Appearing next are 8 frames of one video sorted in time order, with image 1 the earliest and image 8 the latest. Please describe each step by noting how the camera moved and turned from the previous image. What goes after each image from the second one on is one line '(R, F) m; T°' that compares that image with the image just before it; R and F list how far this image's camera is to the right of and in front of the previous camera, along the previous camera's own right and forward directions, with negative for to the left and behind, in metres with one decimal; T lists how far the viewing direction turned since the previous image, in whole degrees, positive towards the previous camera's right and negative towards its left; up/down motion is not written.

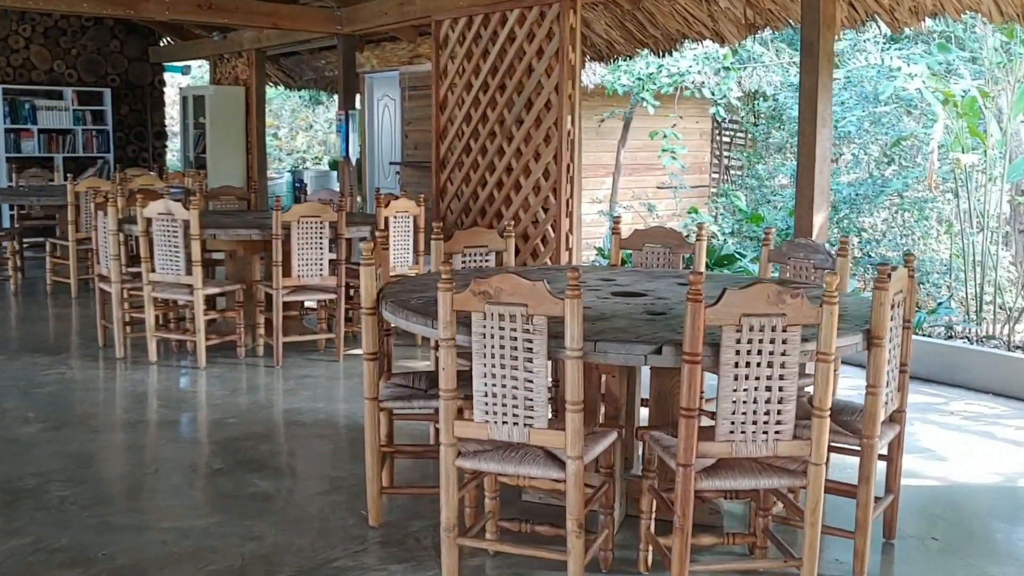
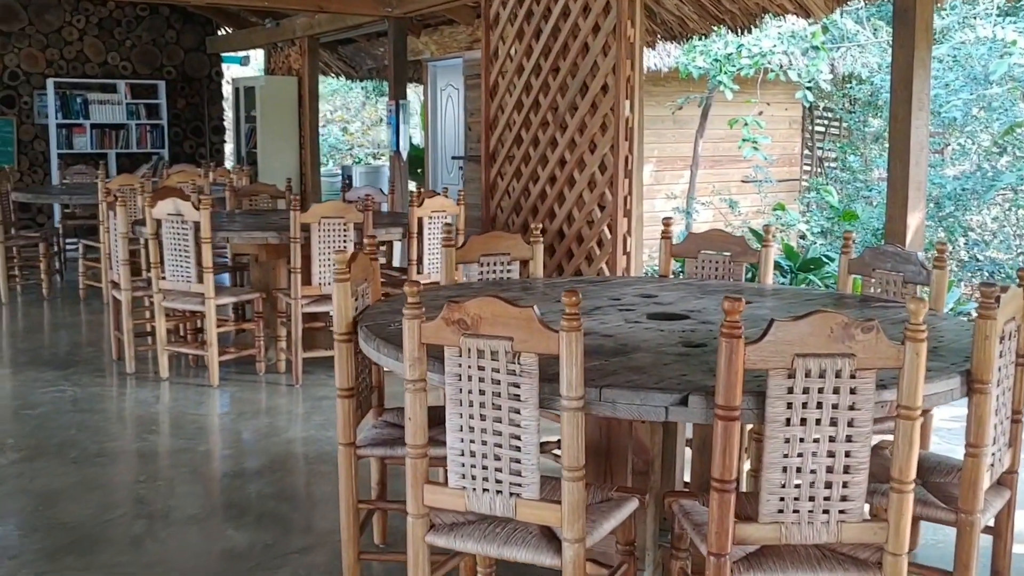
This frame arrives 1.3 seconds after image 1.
(+0.2, +0.6) m; -5°
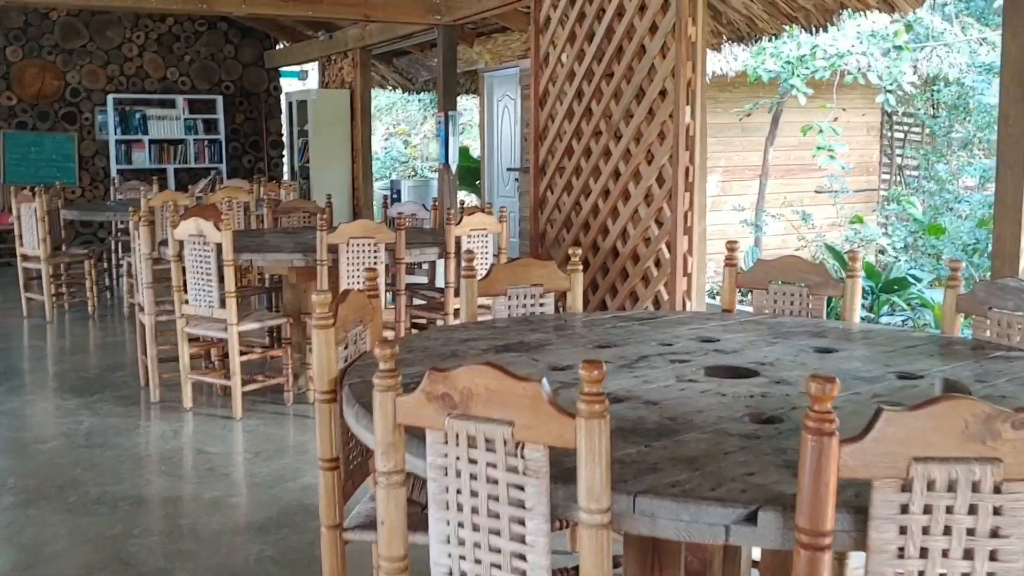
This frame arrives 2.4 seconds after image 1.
(+0.1, +0.5) m; -4°
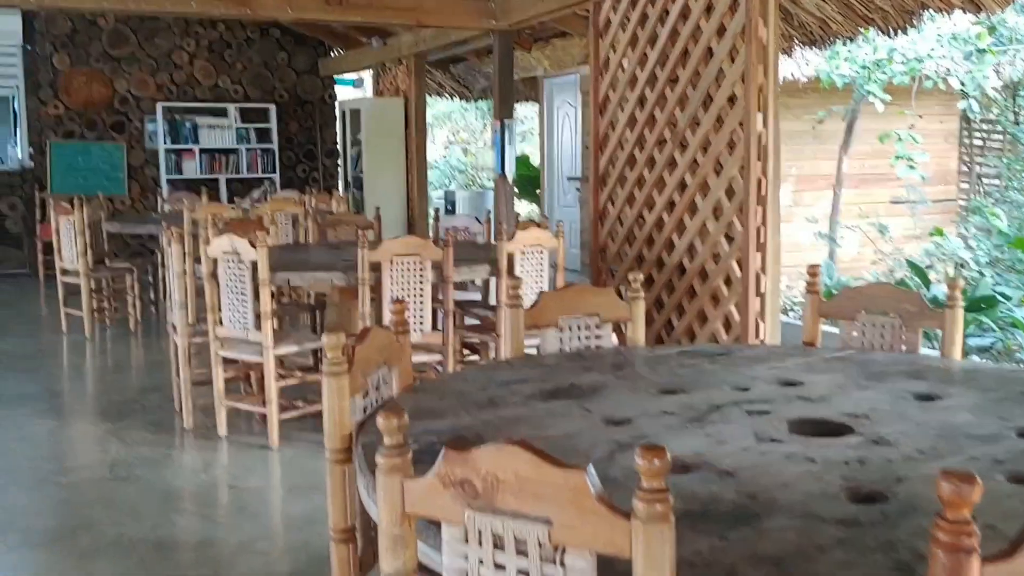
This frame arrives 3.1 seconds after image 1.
(0.0, +0.3) m; -3°
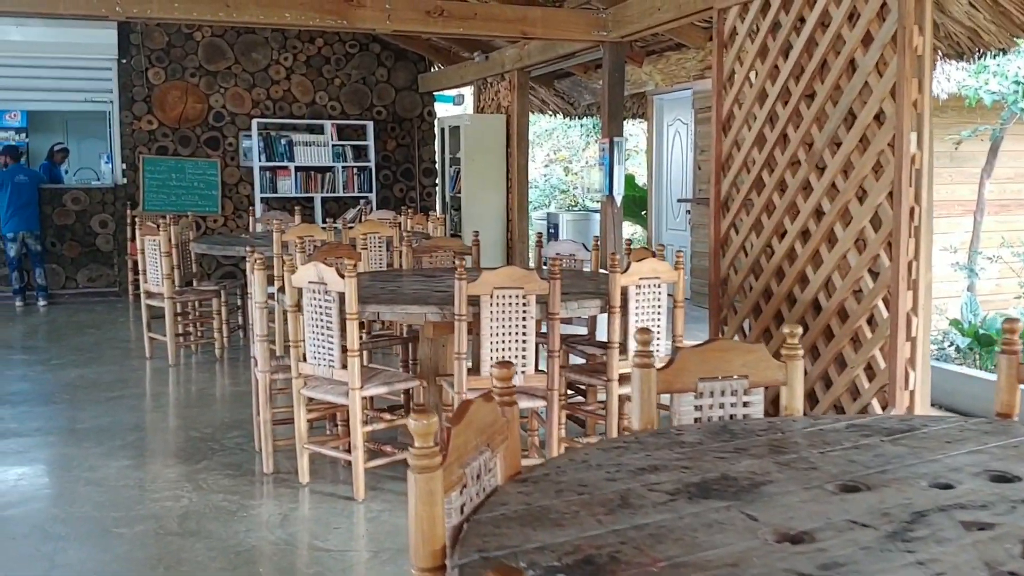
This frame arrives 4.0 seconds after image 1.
(-0.1, +0.4) m; -5°
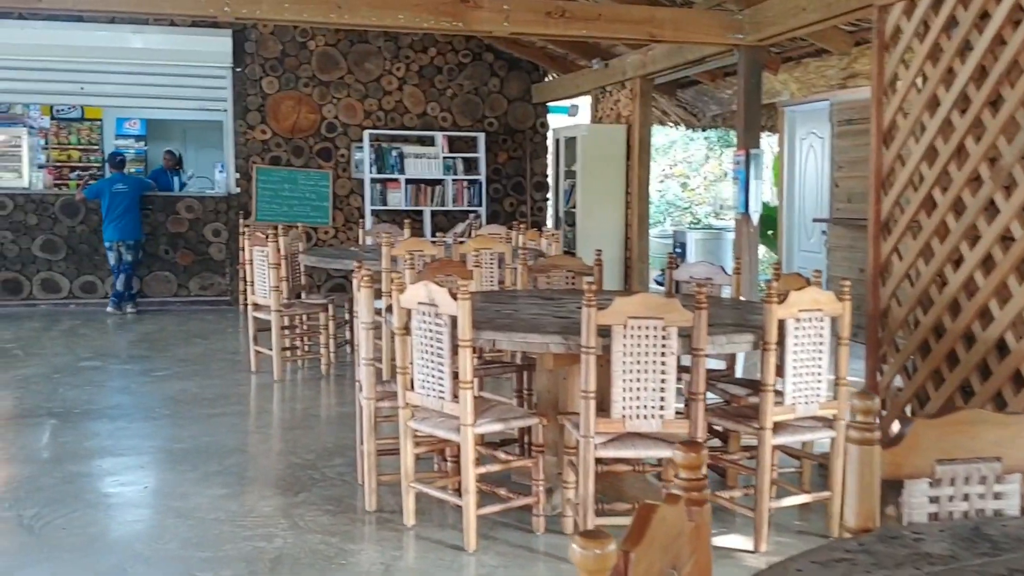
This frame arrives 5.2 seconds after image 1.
(-0.1, +0.4) m; -6°
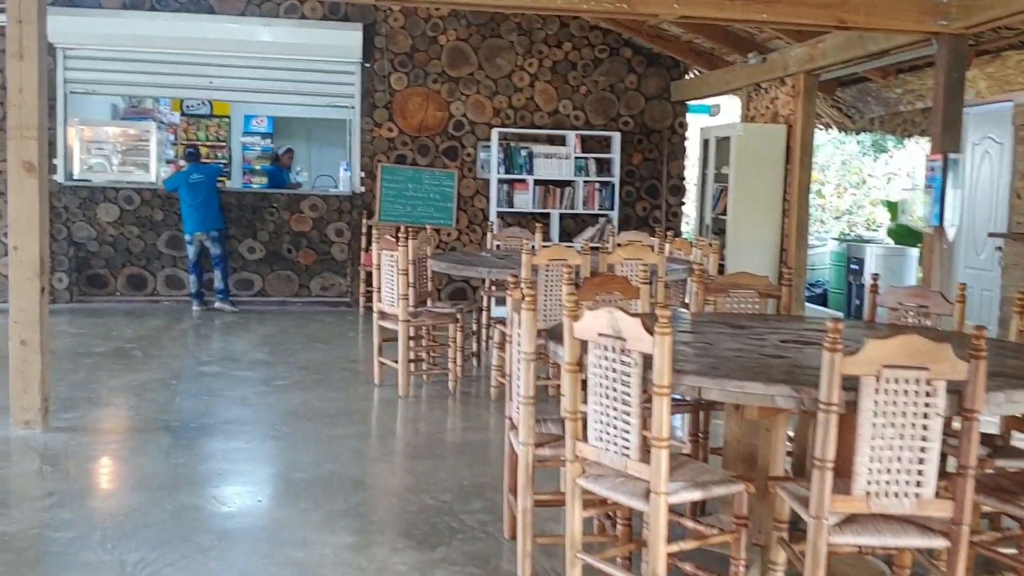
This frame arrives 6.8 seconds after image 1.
(-0.3, +0.6) m; -5°
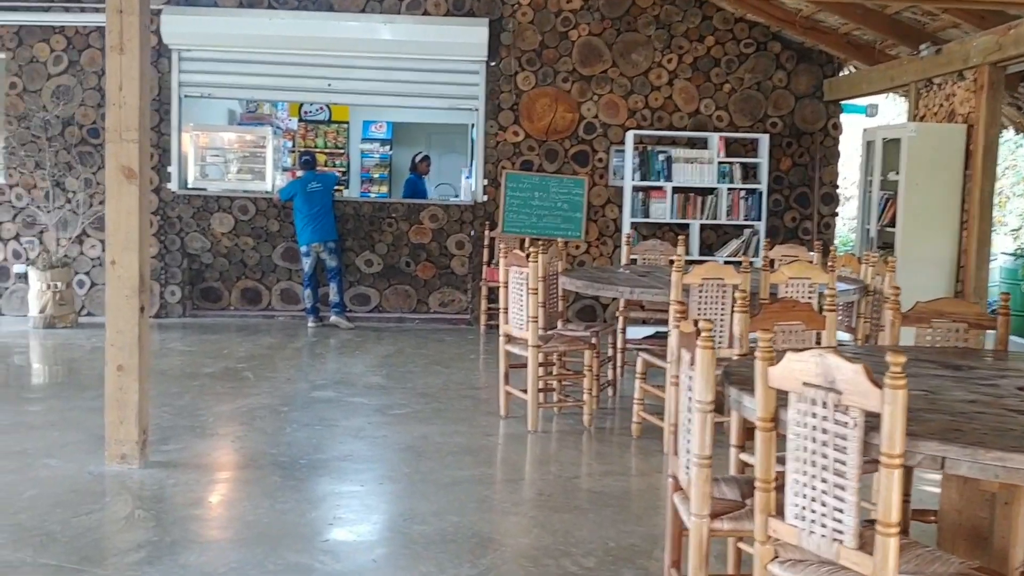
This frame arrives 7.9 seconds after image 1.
(-0.1, +0.6) m; -6°
